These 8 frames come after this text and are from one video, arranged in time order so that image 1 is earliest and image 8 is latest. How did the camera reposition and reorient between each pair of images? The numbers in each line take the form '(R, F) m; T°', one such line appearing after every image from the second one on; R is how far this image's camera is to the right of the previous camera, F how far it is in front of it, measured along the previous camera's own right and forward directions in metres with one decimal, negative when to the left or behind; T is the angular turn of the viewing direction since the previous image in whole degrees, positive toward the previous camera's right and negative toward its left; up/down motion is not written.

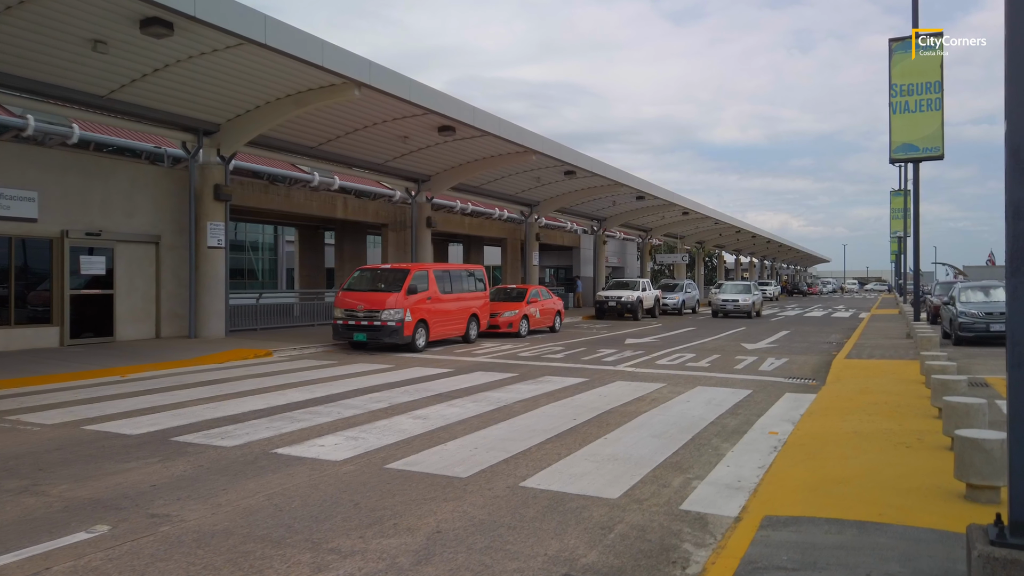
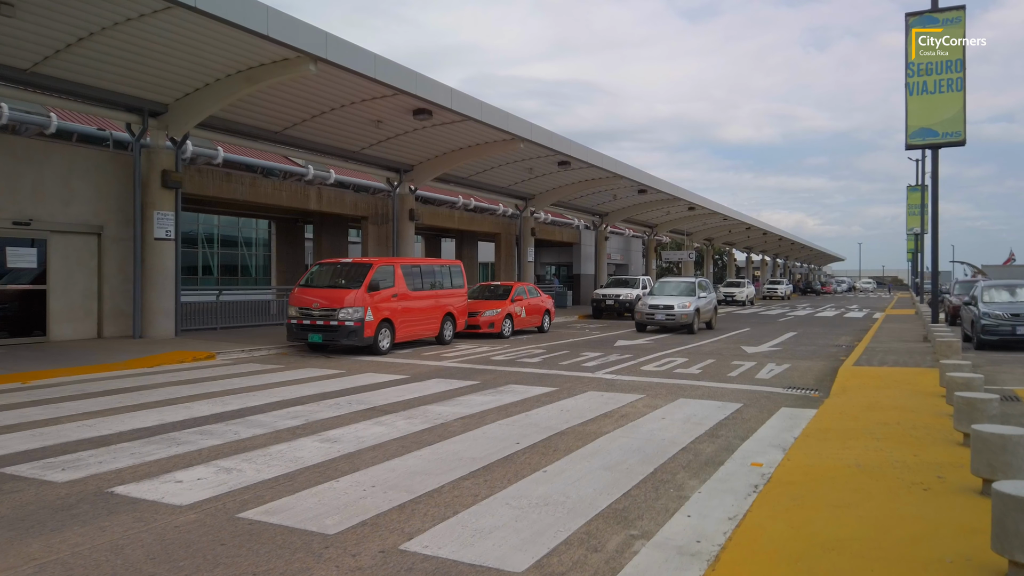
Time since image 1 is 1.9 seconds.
(+0.7, +1.5) m; -1°
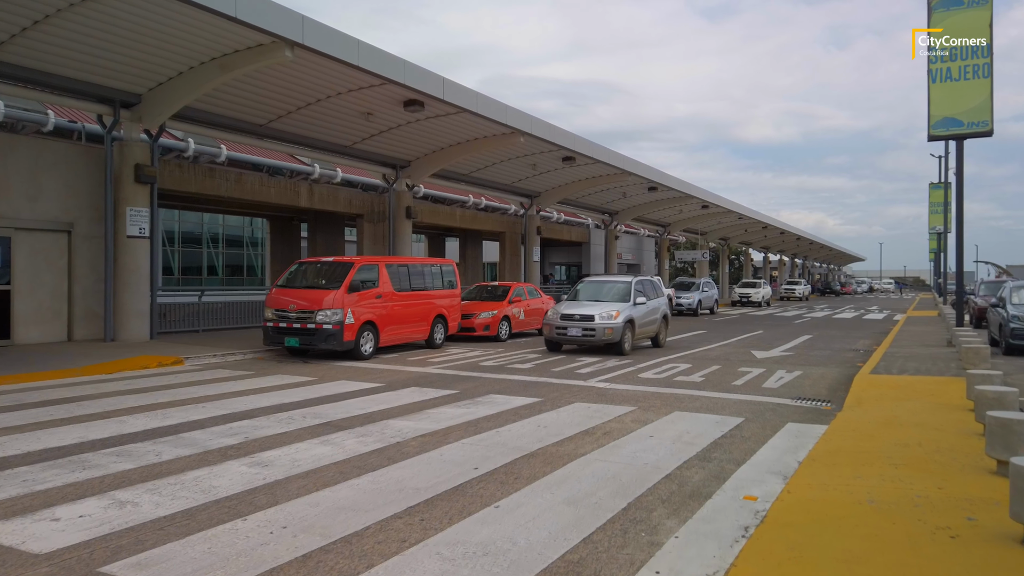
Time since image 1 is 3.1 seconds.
(+0.5, +0.9) m; -1°
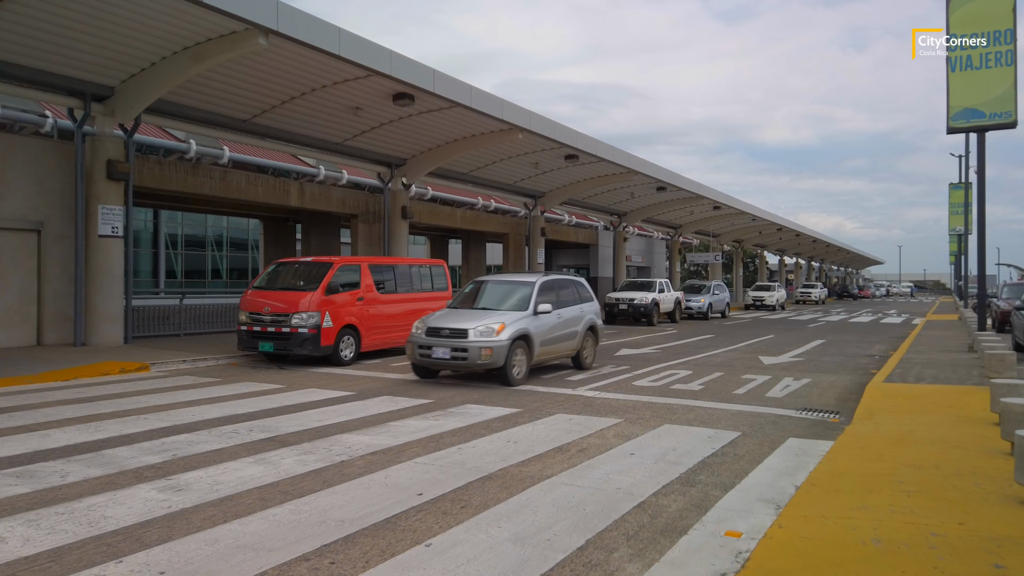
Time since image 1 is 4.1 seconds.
(+0.4, +0.8) m; -1°
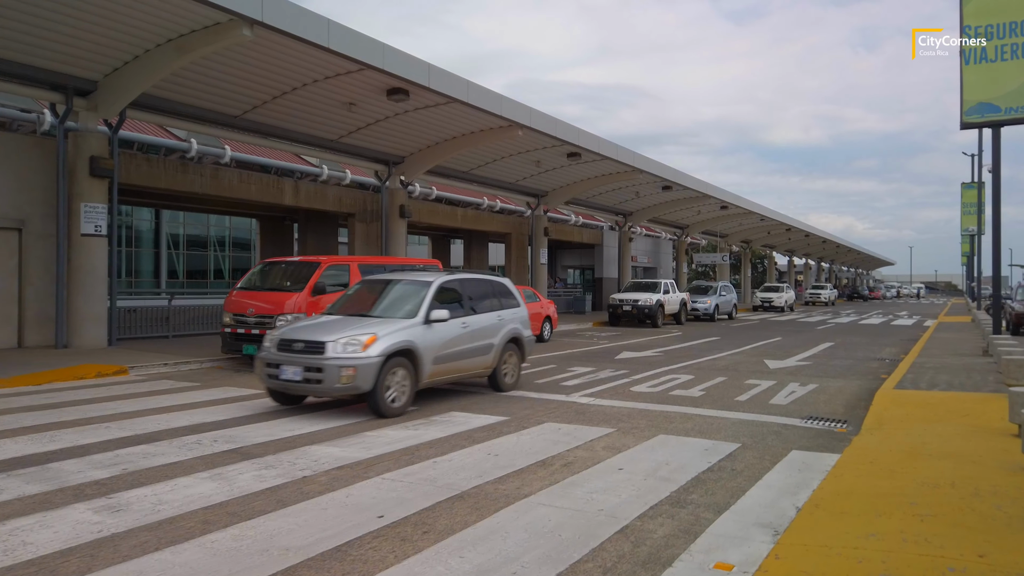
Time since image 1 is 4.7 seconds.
(+0.2, +0.5) m; -1°
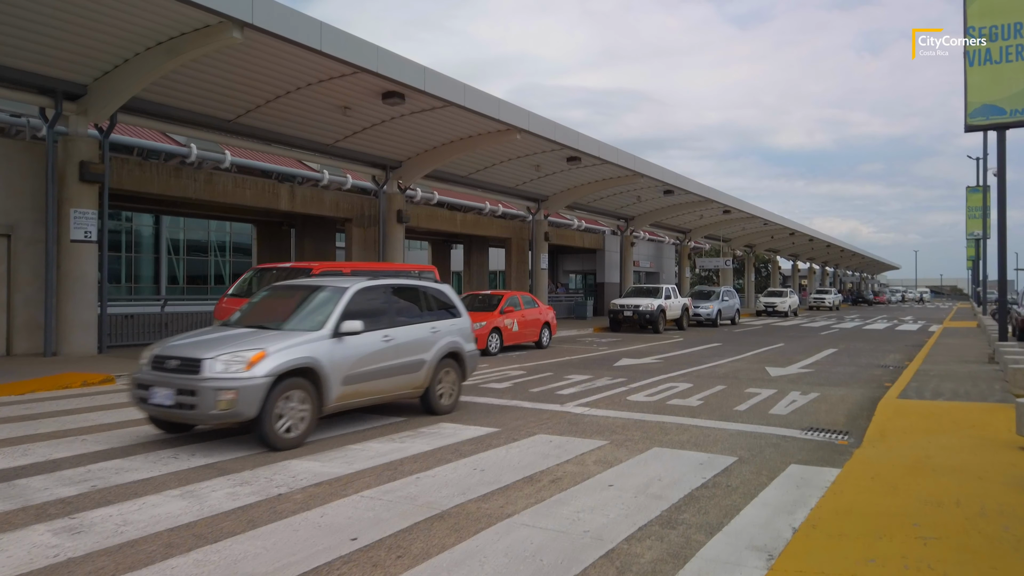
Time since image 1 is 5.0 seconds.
(+0.1, +0.2) m; 0°
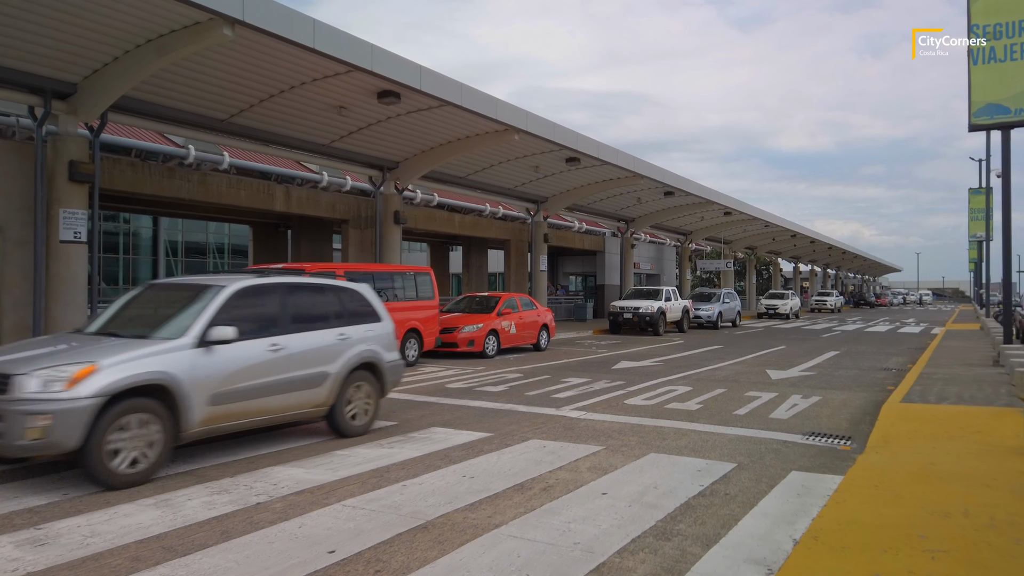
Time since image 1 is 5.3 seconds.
(+0.1, +0.2) m; 0°
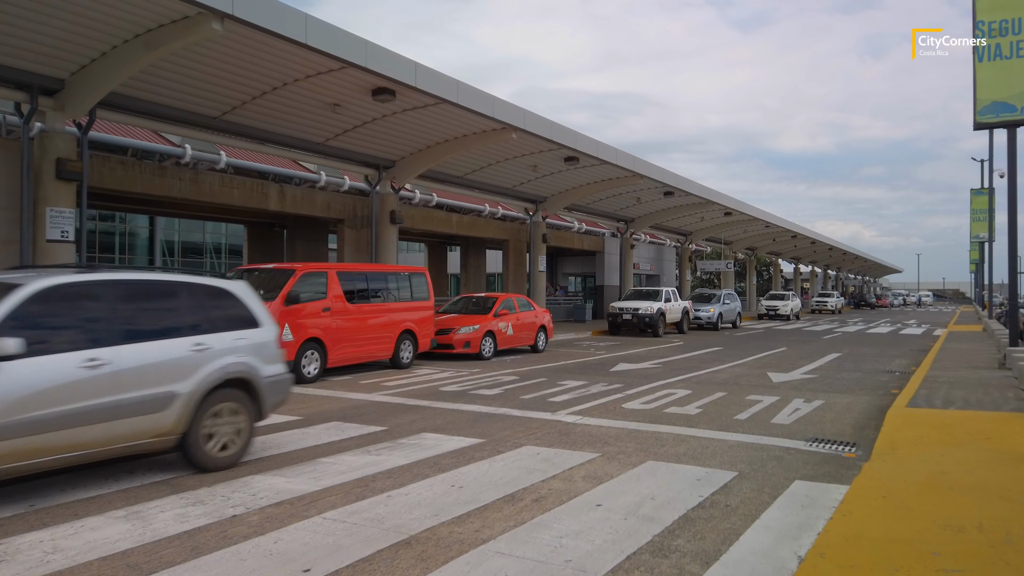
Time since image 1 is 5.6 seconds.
(+0.1, +0.3) m; 0°
